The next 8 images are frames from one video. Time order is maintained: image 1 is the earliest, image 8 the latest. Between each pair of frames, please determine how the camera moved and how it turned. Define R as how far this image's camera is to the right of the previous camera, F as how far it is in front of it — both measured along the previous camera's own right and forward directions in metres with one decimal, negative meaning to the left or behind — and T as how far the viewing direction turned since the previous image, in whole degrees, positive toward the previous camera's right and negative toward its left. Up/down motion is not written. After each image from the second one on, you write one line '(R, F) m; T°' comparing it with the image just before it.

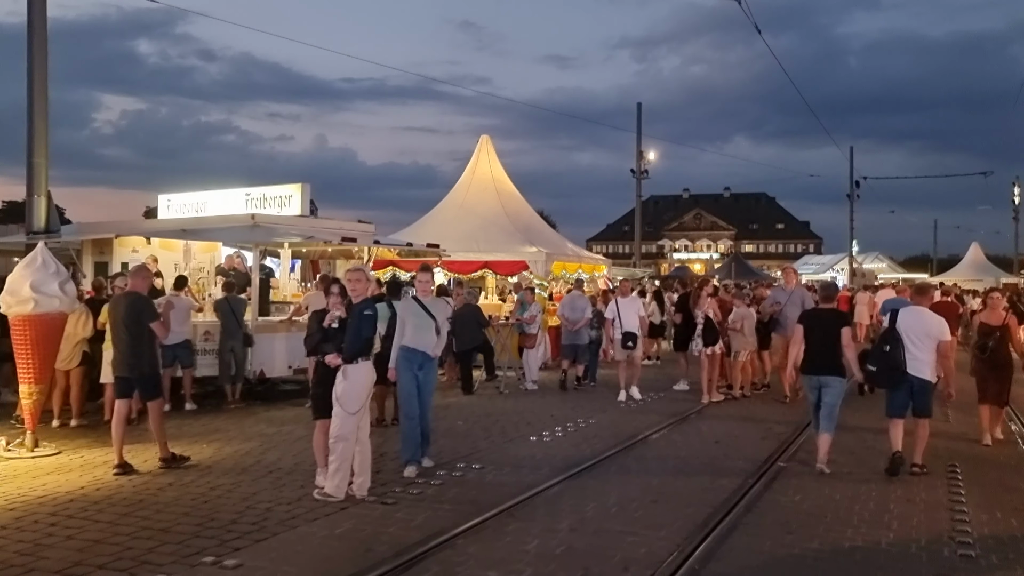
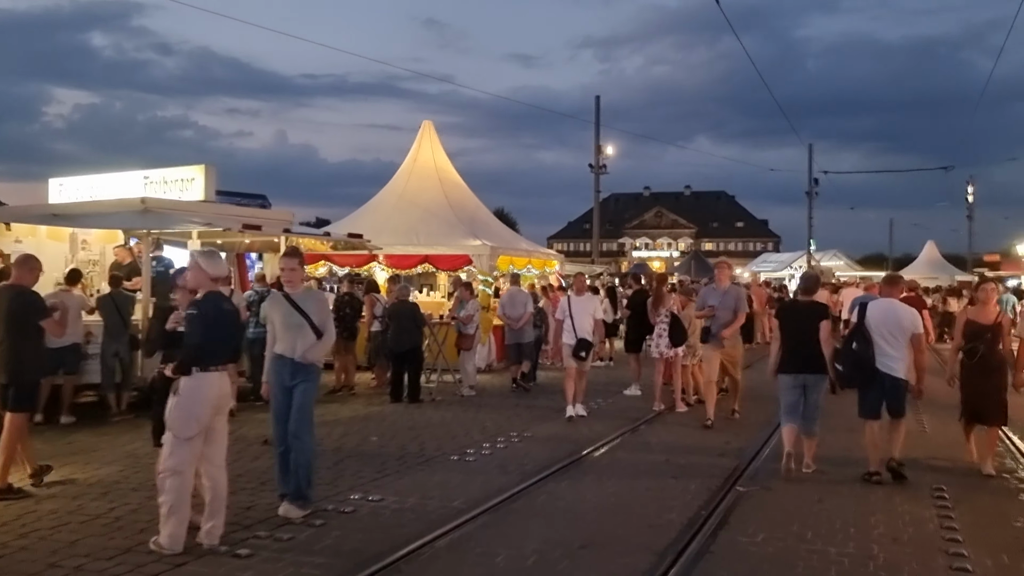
(+0.4, +1.4) m; +2°
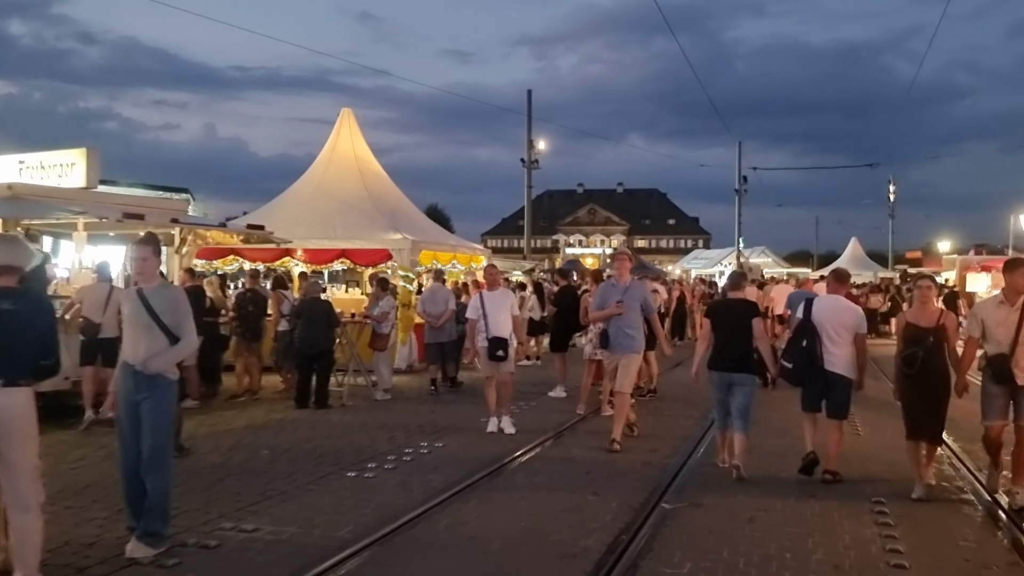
(+0.3, +0.8) m; +4°
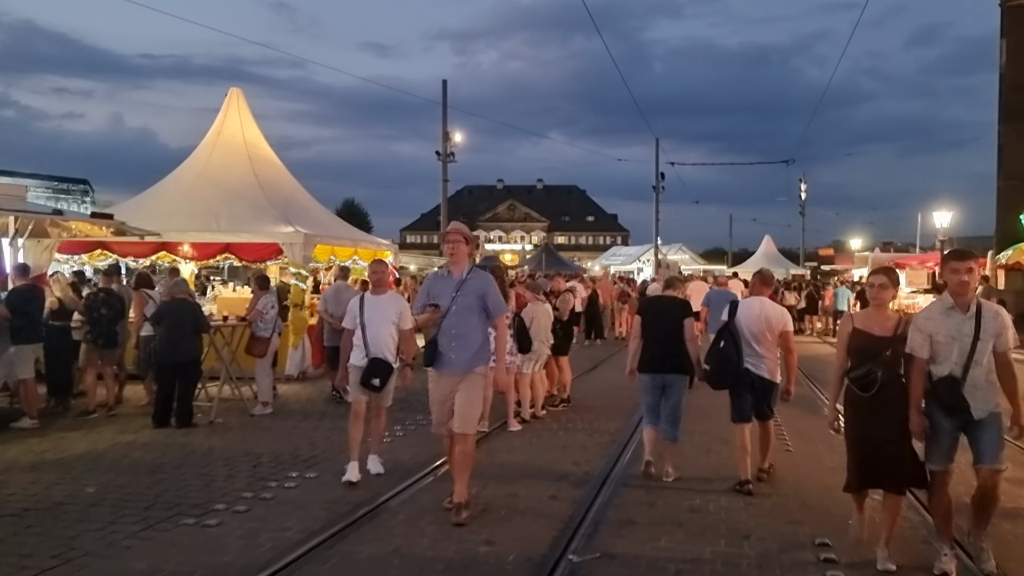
(+0.3, +1.3) m; +5°
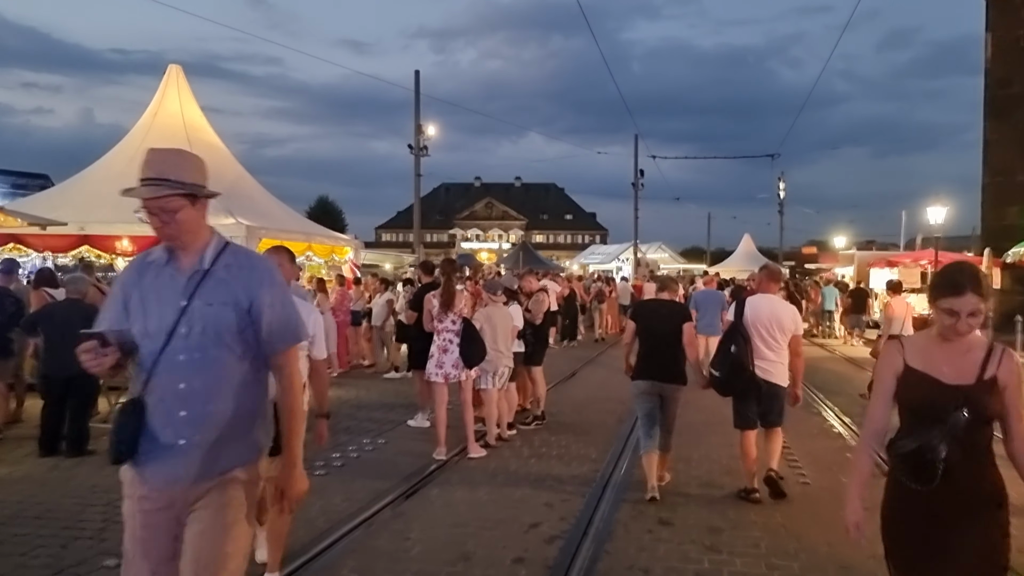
(+0.2, +1.7) m; +1°
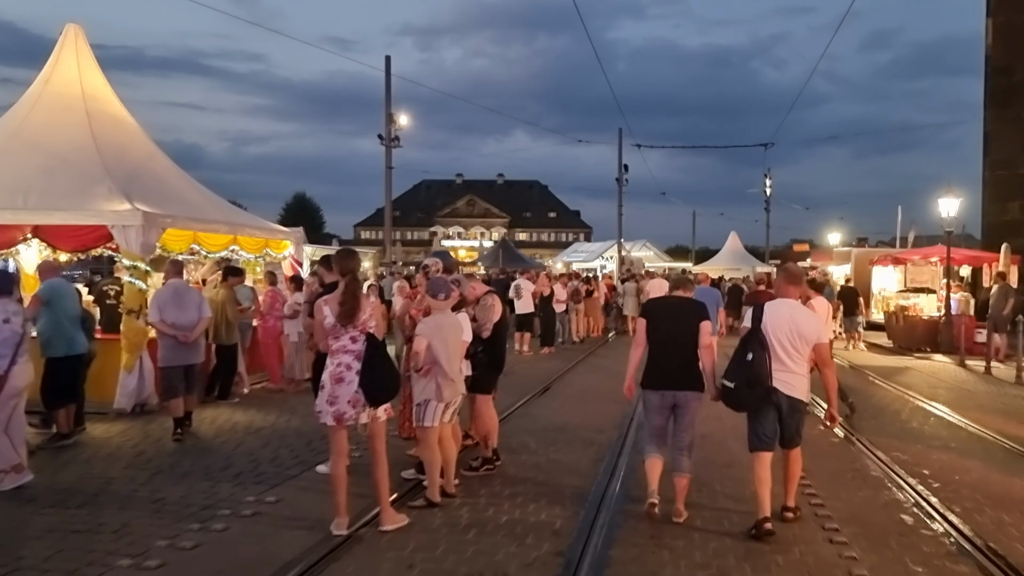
(+0.4, +2.5) m; +1°
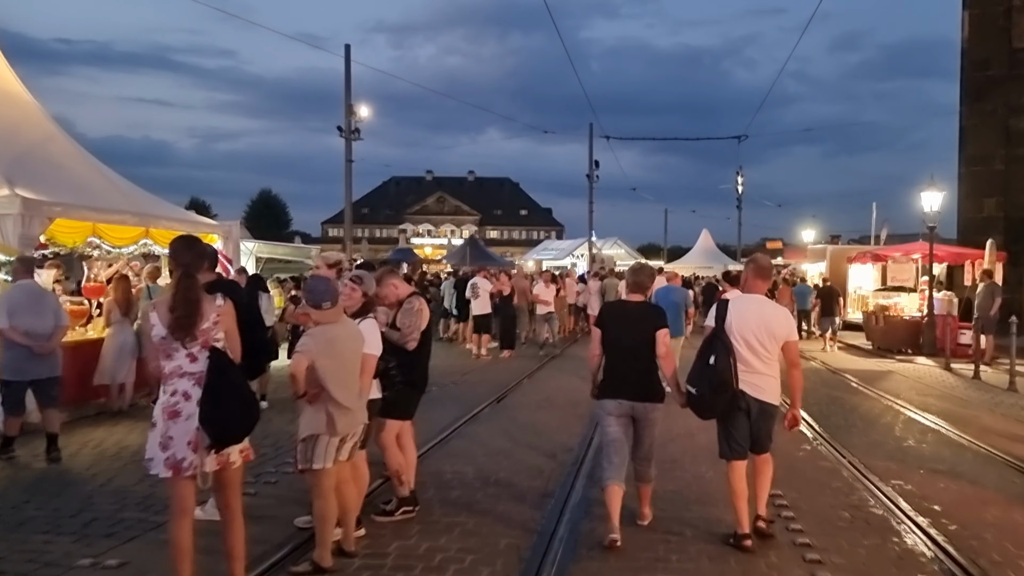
(+0.4, +1.5) m; +2°
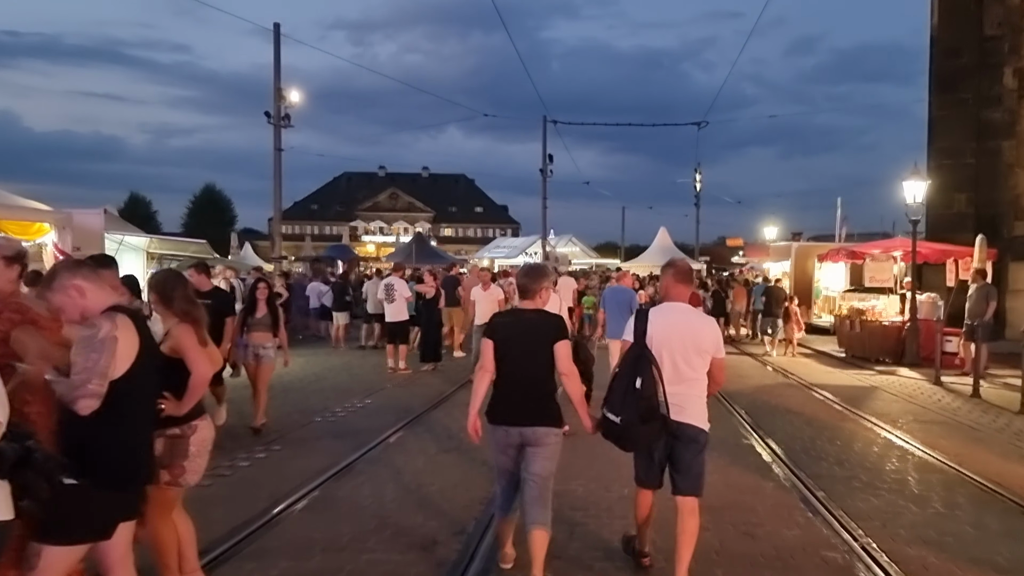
(+0.7, +2.9) m; +3°
